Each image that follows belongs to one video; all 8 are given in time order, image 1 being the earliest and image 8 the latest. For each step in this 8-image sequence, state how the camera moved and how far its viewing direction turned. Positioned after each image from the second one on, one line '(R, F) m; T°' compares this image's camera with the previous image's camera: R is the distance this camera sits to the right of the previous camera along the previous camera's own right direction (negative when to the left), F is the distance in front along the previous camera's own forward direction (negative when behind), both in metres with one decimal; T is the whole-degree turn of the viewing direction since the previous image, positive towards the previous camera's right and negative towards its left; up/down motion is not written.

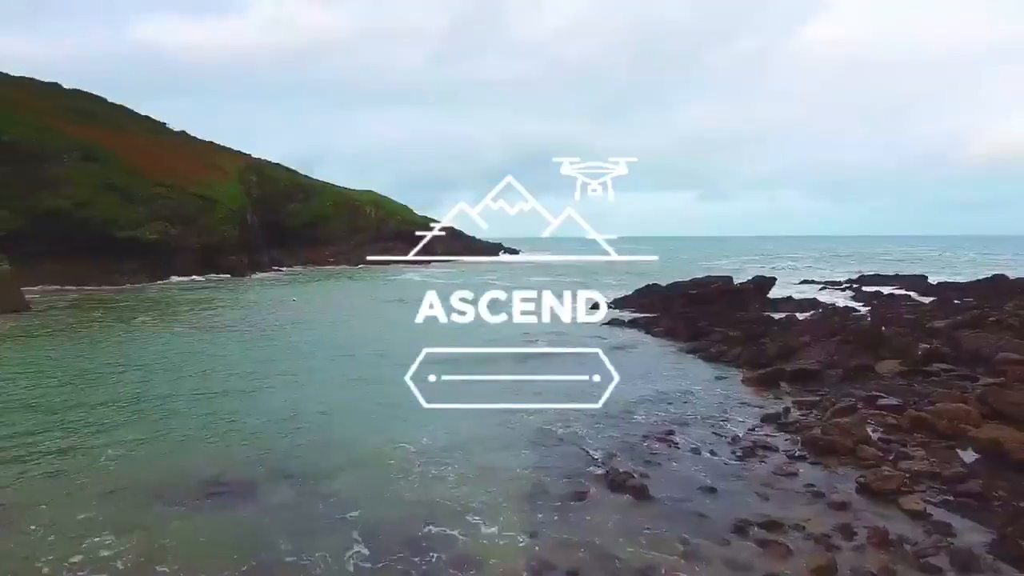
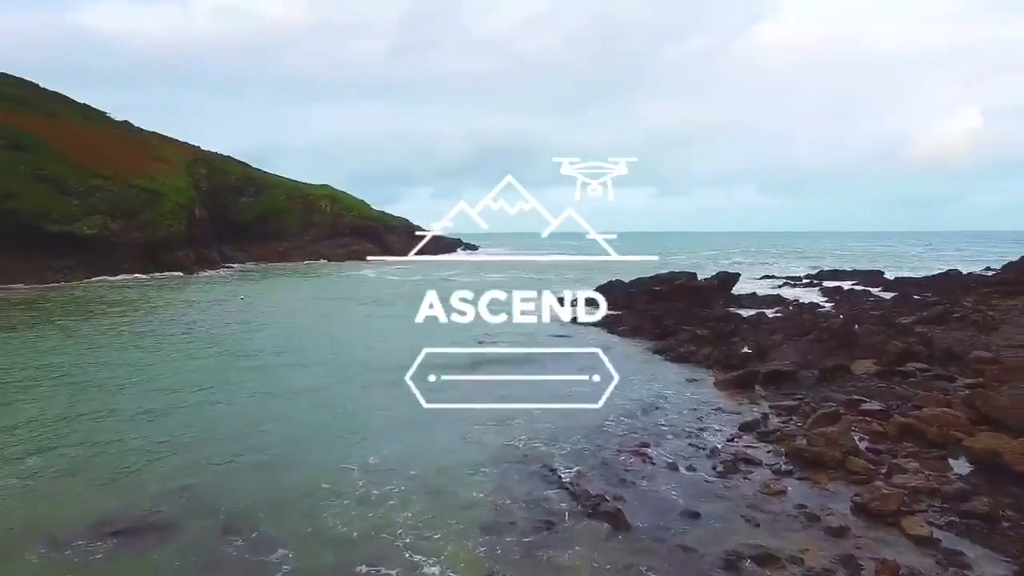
(0.0, +1.7) m; +4°
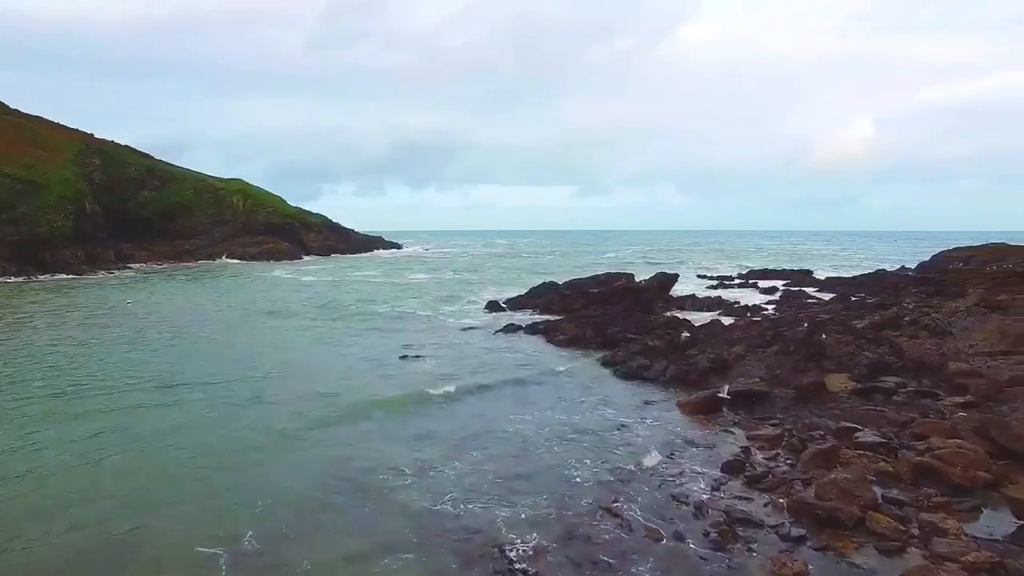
(-0.1, +3.7) m; +7°
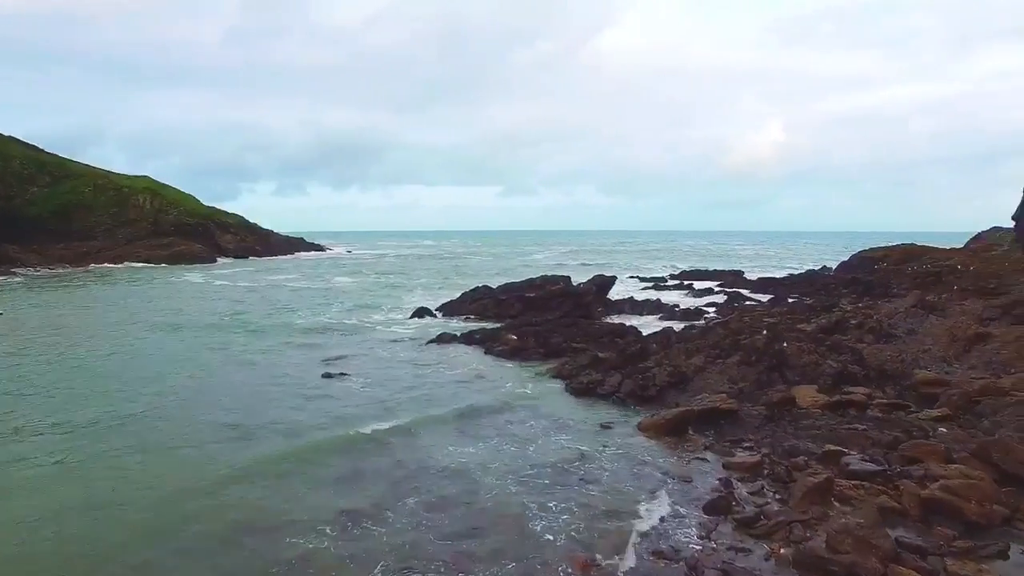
(-0.4, +2.4) m; +7°
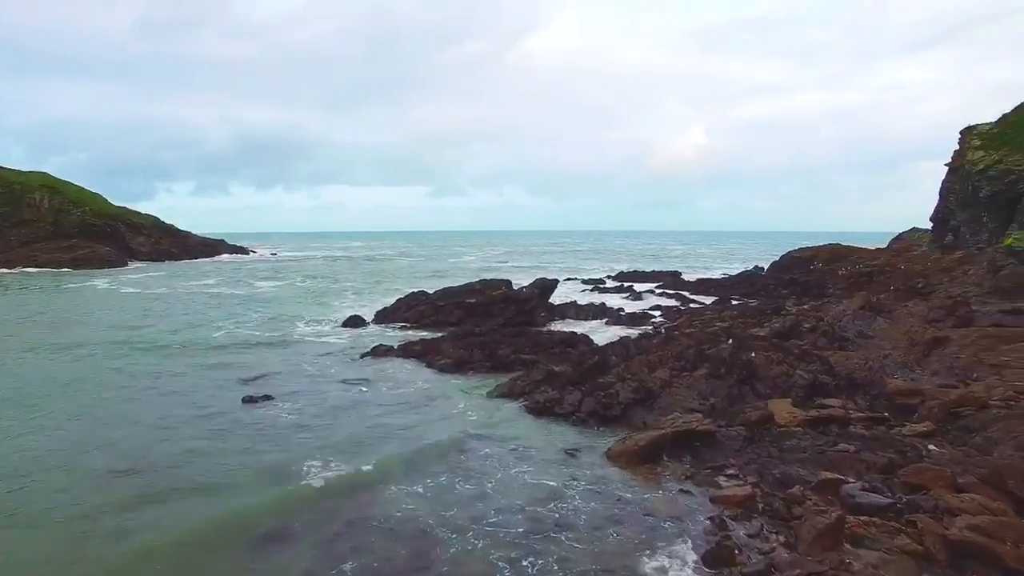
(-0.5, +2.1) m; +6°
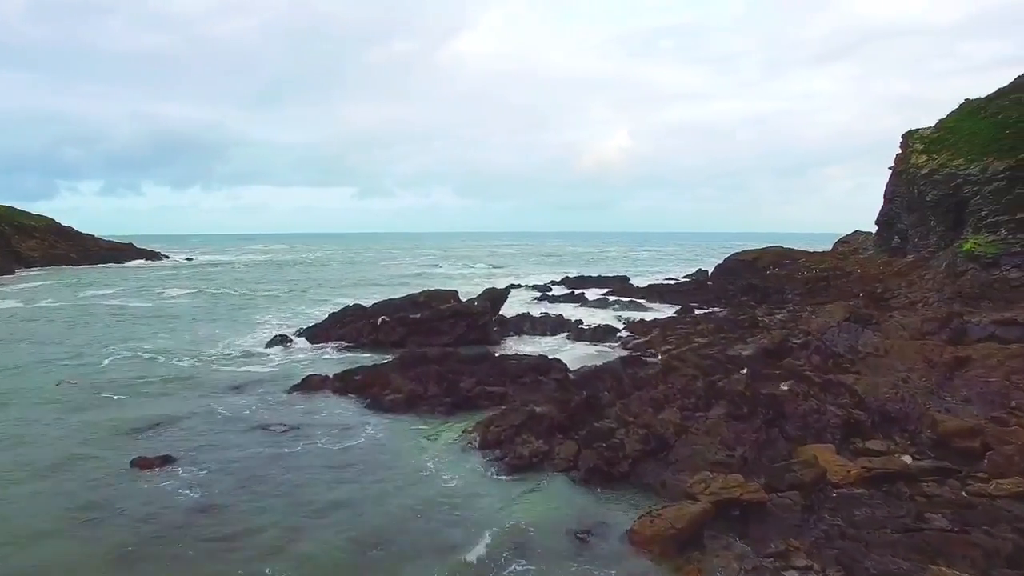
(-1.1, +4.0) m; +6°
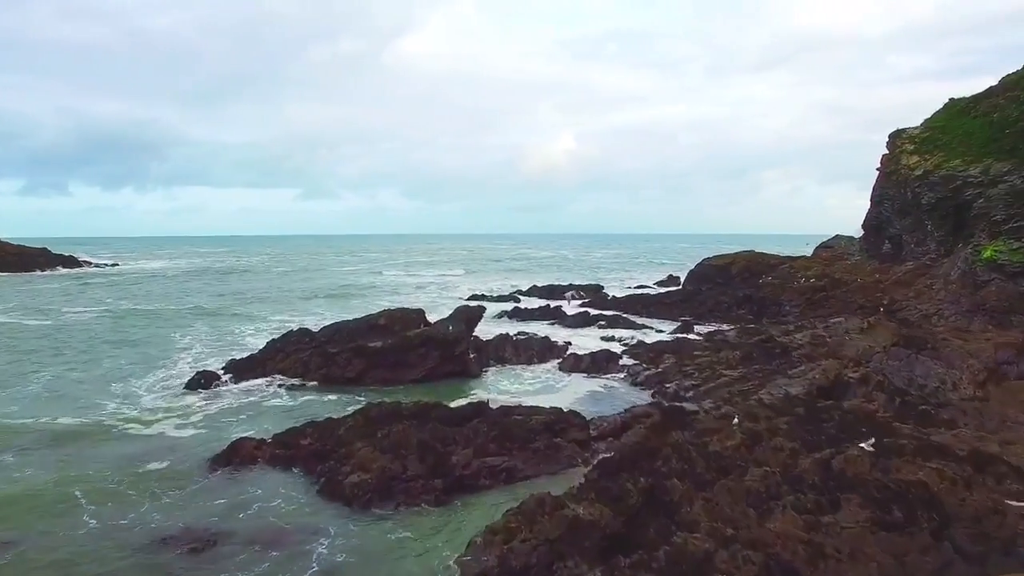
(-1.4, +5.6) m; +5°
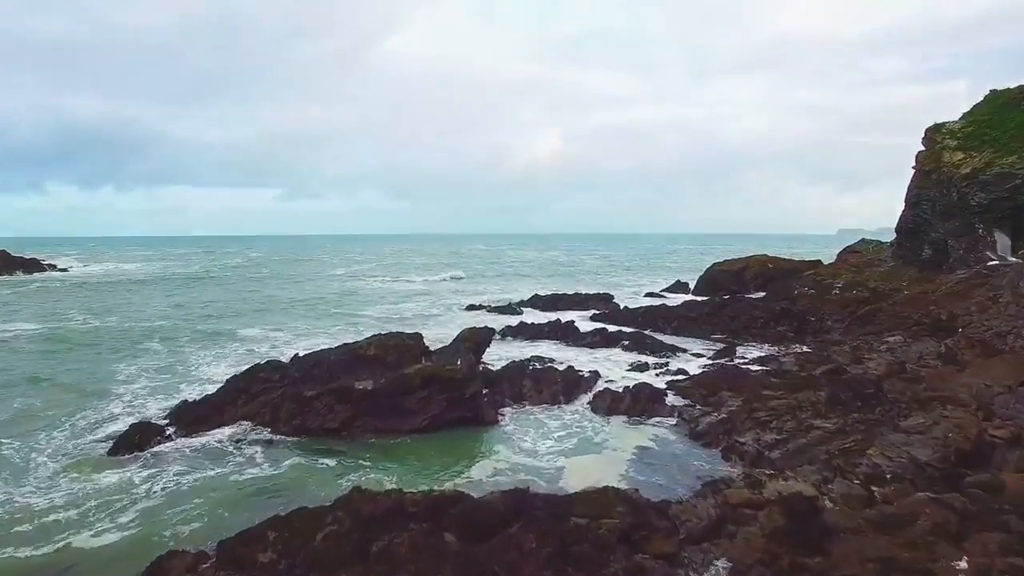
(-1.3, +5.3) m; +1°
